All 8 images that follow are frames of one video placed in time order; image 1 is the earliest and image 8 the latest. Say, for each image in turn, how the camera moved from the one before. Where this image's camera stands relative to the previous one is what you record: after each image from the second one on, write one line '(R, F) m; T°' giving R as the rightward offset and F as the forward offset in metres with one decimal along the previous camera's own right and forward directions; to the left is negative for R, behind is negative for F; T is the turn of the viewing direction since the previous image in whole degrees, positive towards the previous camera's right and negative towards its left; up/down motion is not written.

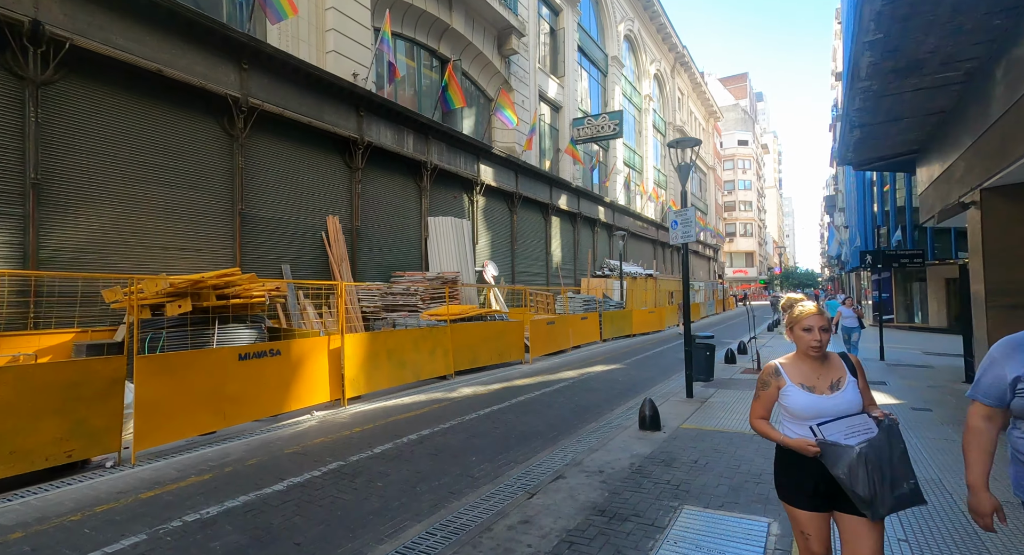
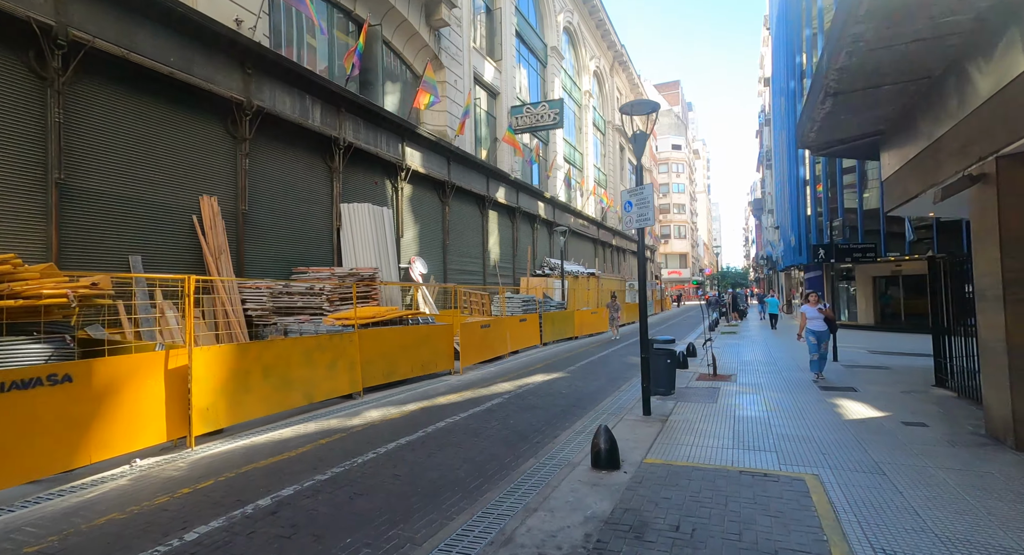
(+0.3, +1.7) m; +6°
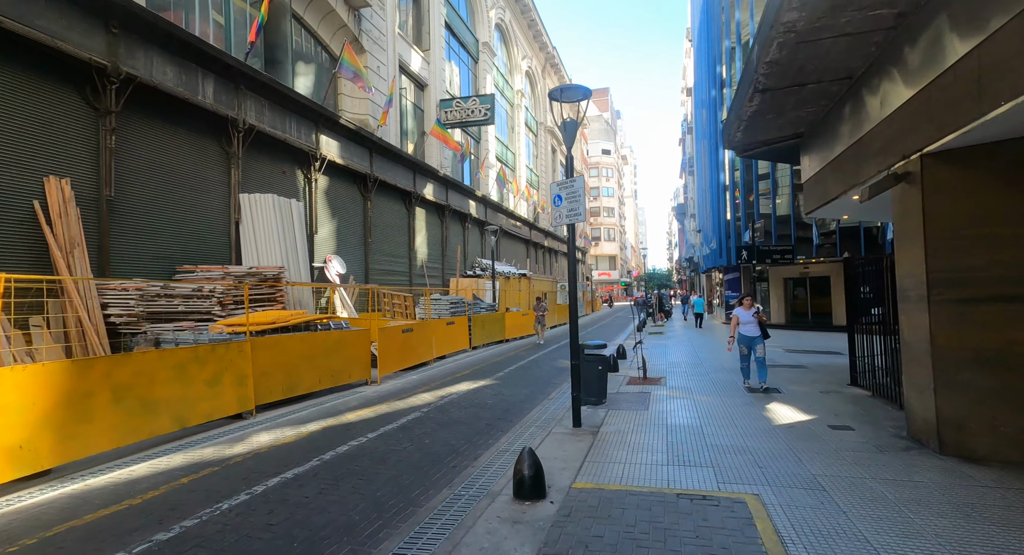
(+0.2, +0.7) m; +7°
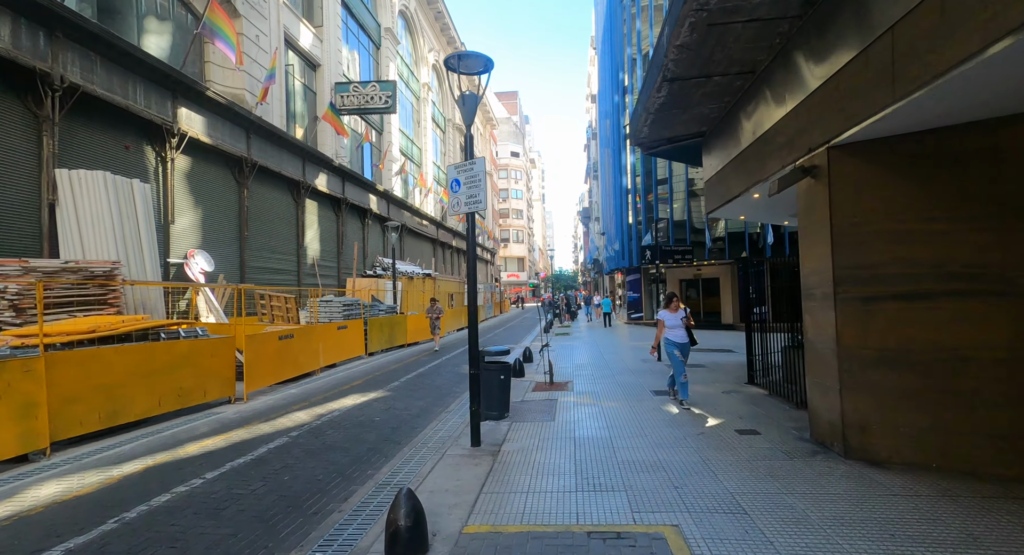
(+0.3, +0.9) m; +10°
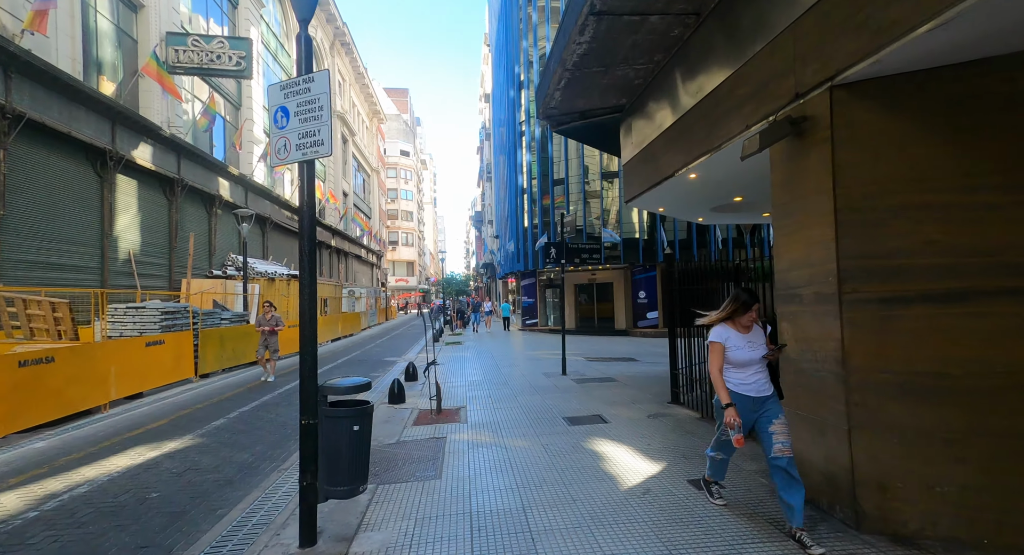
(+0.2, +2.3) m; +12°
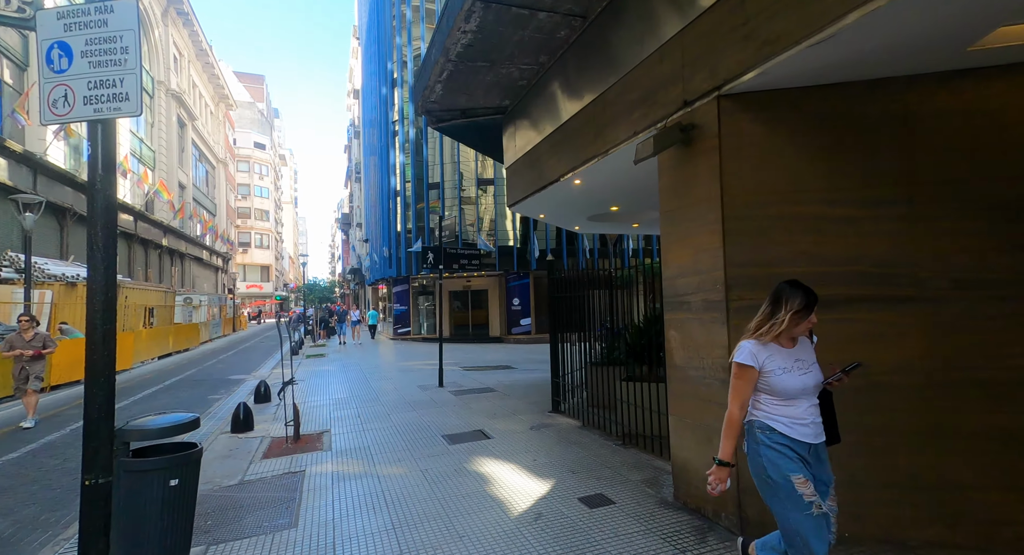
(-0.1, +0.6) m; +14°
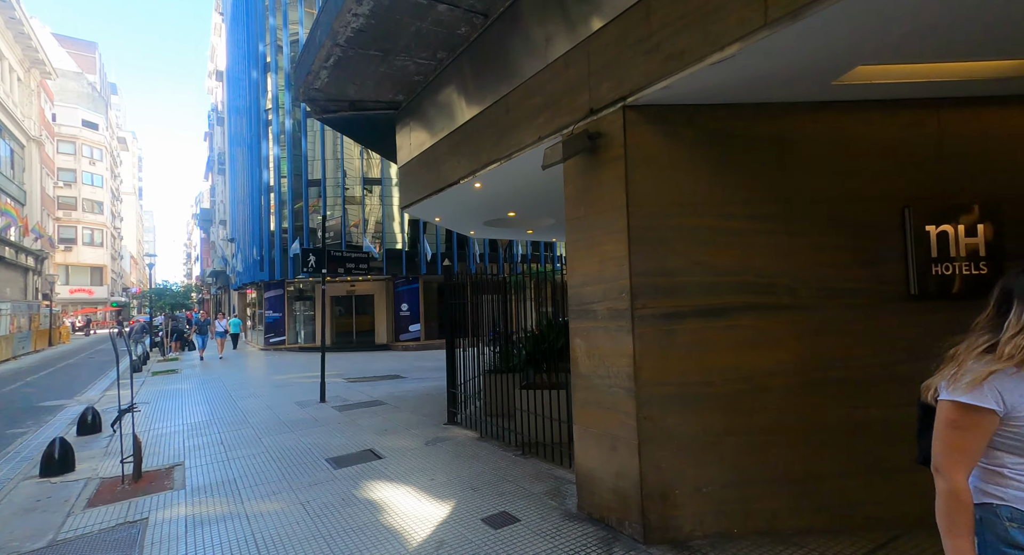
(-0.2, +0.4) m; +13°
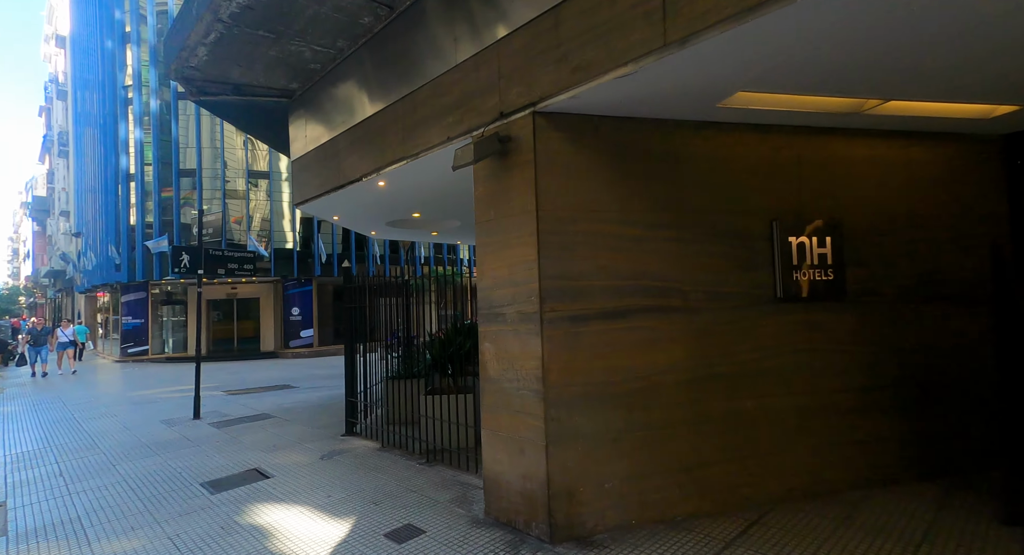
(-0.2, +0.1) m; +12°
